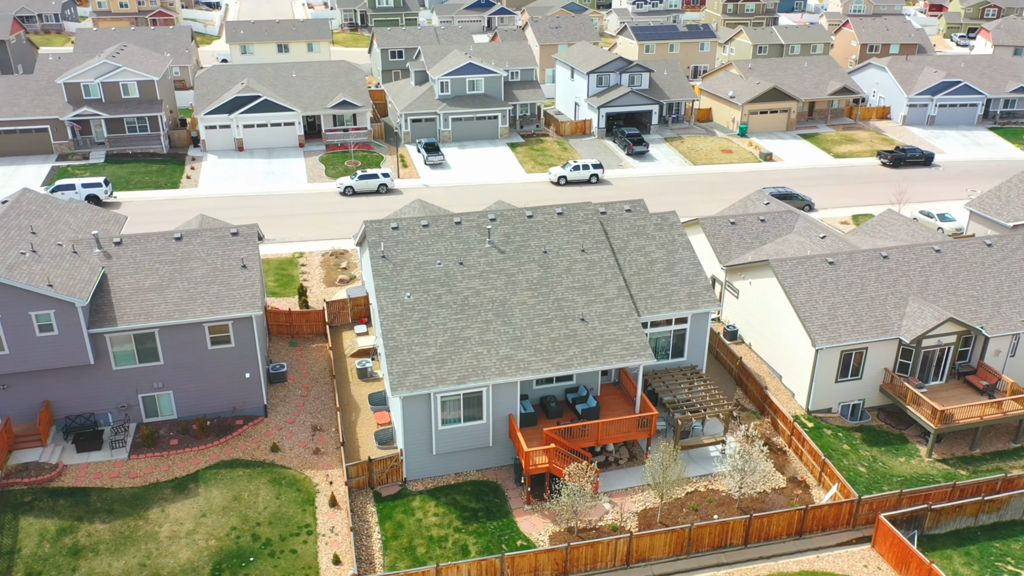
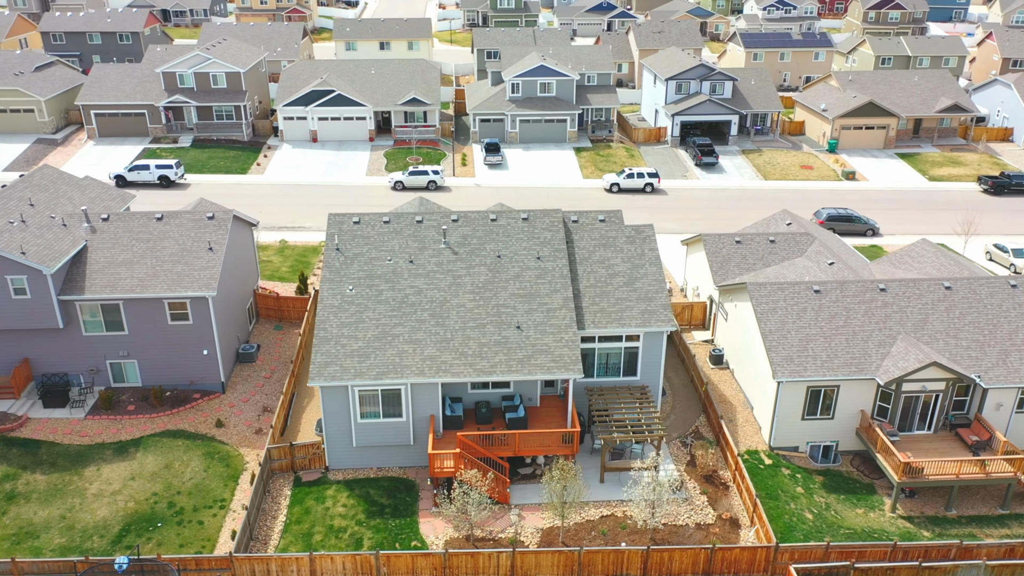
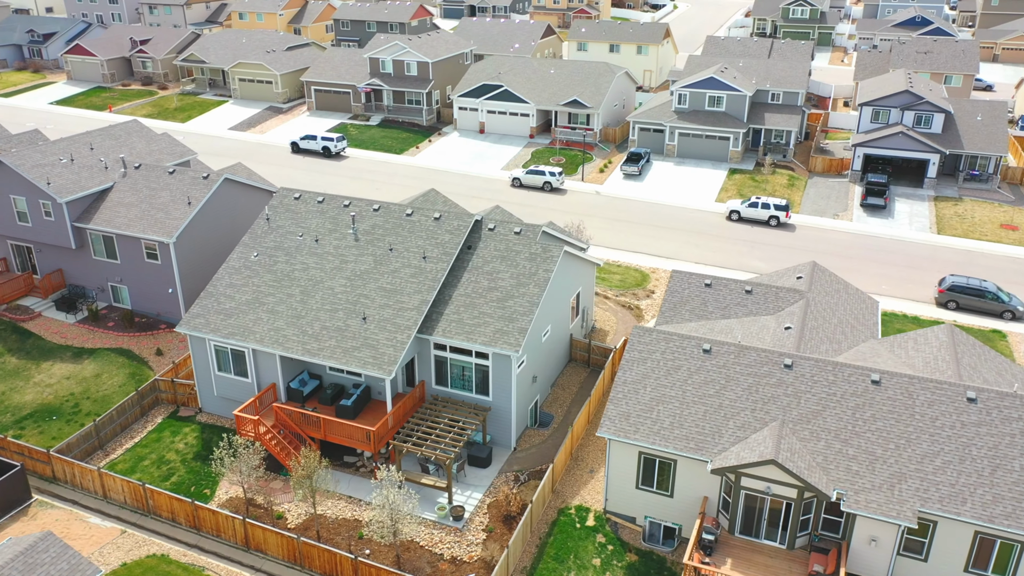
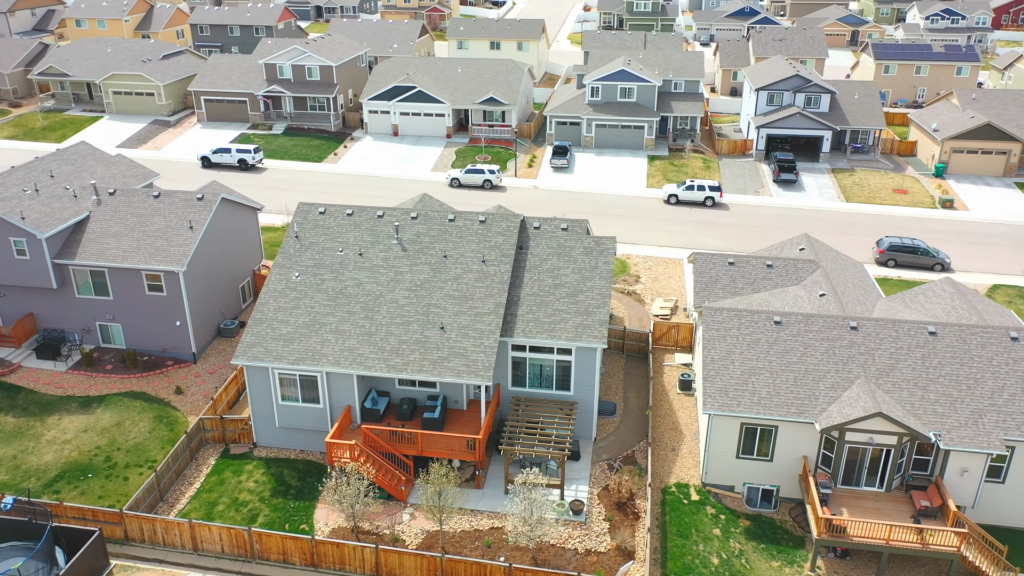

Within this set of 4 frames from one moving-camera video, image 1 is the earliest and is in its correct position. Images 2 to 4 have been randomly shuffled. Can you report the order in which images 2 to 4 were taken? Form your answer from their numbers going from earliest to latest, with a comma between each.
2, 4, 3
